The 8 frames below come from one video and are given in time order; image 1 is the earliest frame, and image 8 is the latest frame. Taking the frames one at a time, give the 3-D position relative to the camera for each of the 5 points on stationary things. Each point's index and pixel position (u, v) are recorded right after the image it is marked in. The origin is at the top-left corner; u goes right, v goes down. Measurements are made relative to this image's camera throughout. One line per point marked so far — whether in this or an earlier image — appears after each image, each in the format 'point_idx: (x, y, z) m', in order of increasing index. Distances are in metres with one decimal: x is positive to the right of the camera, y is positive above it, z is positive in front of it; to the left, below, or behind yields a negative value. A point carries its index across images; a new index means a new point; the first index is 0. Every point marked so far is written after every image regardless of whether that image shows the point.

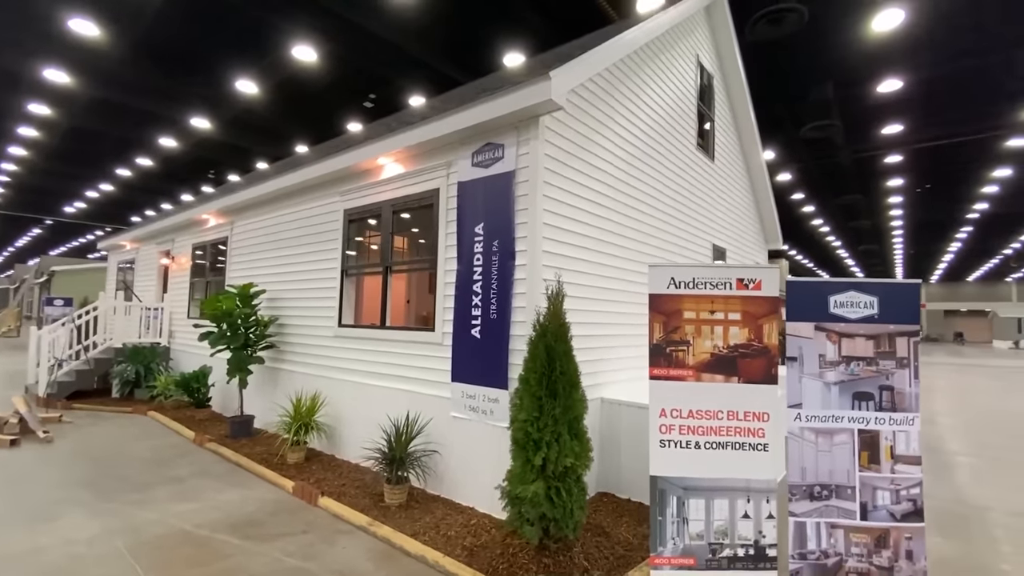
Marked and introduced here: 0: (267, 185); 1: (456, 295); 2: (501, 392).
0: (-3.5, +1.5, +6.8) m
1: (-0.5, -0.1, +4.4) m
2: (-0.1, -0.9, +4.0) m
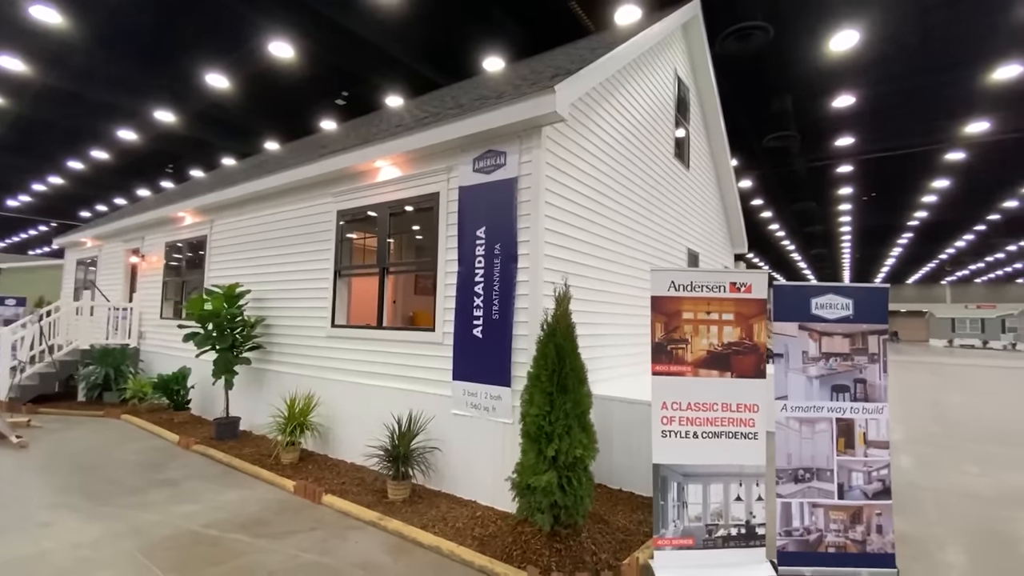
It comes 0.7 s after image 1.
0: (-3.7, +1.5, +6.7) m
1: (-0.5, -0.1, +4.6) m
2: (-0.1, -0.9, +4.1) m
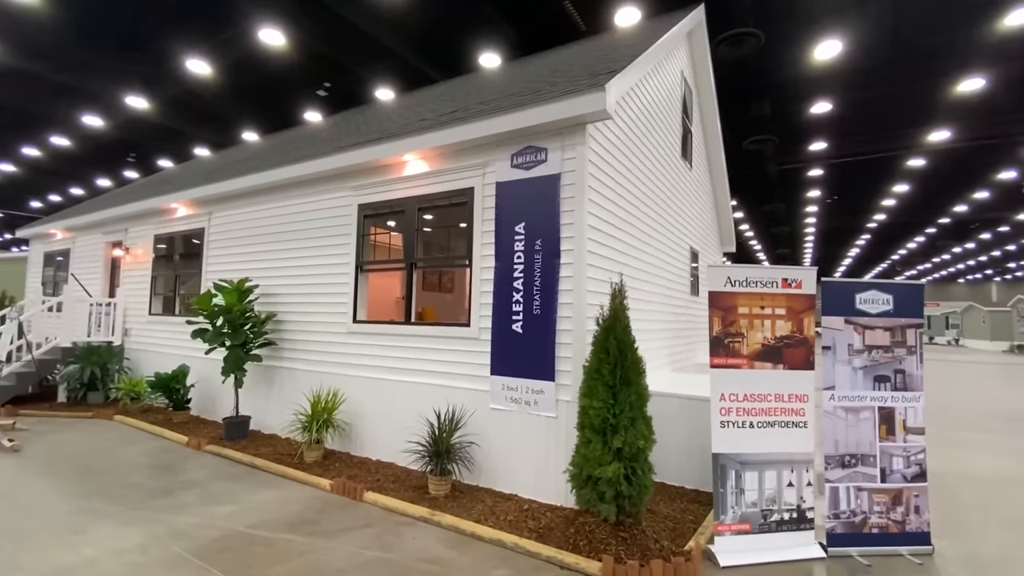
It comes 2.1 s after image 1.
0: (-3.4, +1.5, +6.5) m
1: (-0.2, 0.0, +4.6) m
2: (+0.3, -0.8, +4.2) m
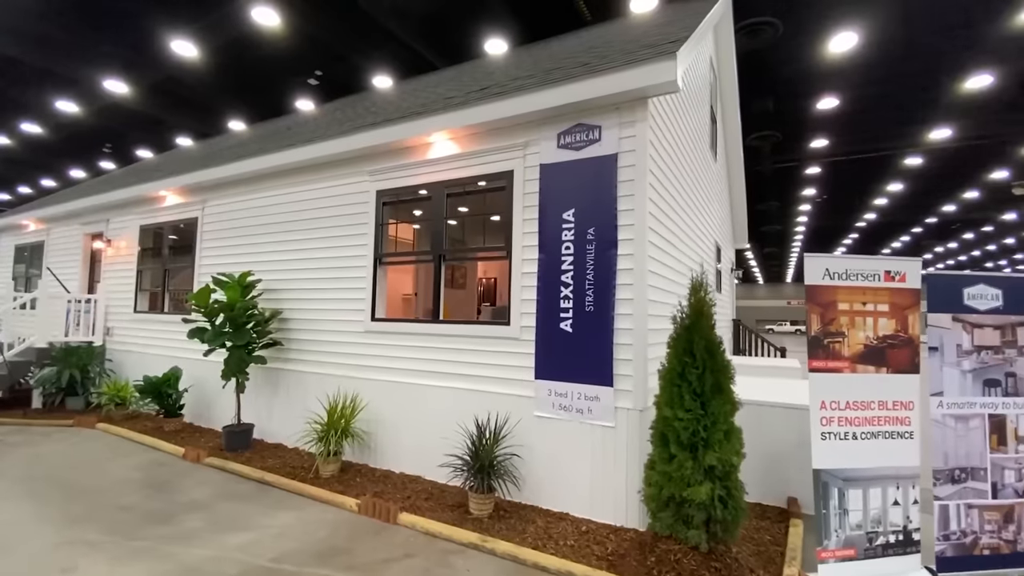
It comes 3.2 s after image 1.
0: (-3.1, +1.6, +5.9) m
1: (+0.2, 0.0, +4.1) m
2: (+0.7, -0.8, +3.7) m
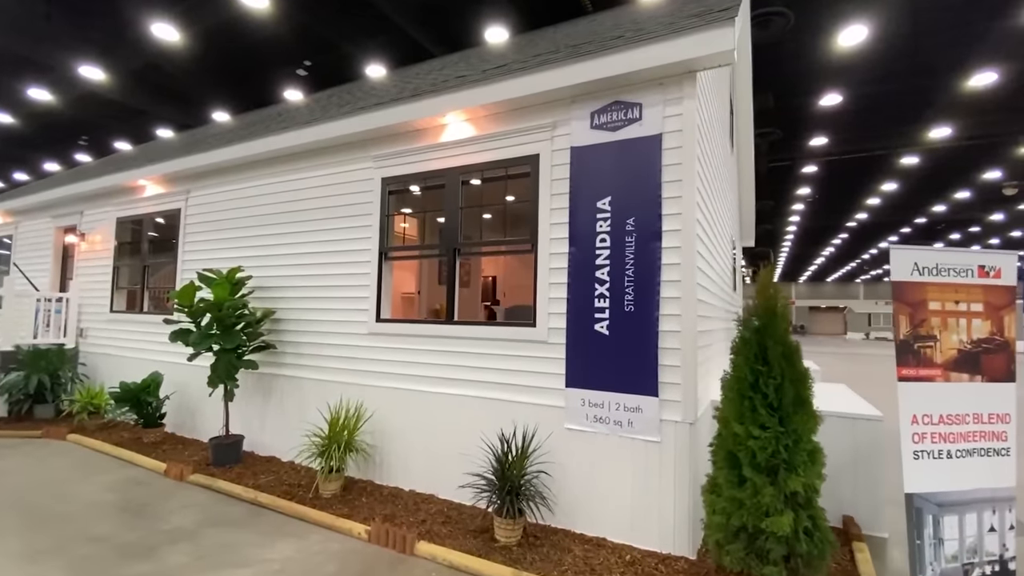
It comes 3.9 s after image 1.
0: (-2.9, +1.6, +5.4) m
1: (+0.5, 0.0, +3.7) m
2: (+1.0, -0.8, +3.3) m
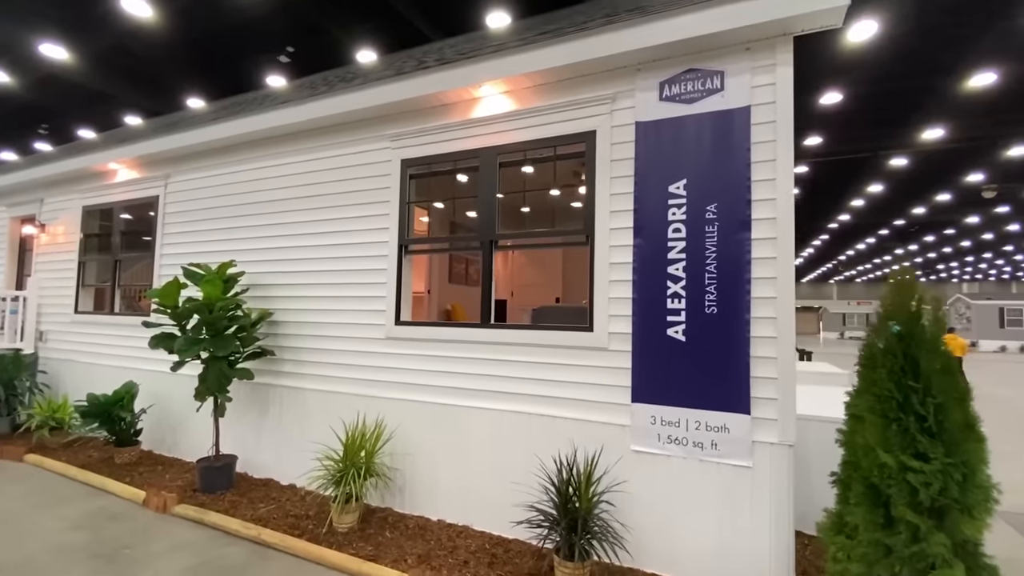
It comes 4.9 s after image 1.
0: (-2.6, +1.6, +4.7) m
1: (+0.8, +0.1, +3.2) m
2: (+1.3, -0.8, +2.8) m
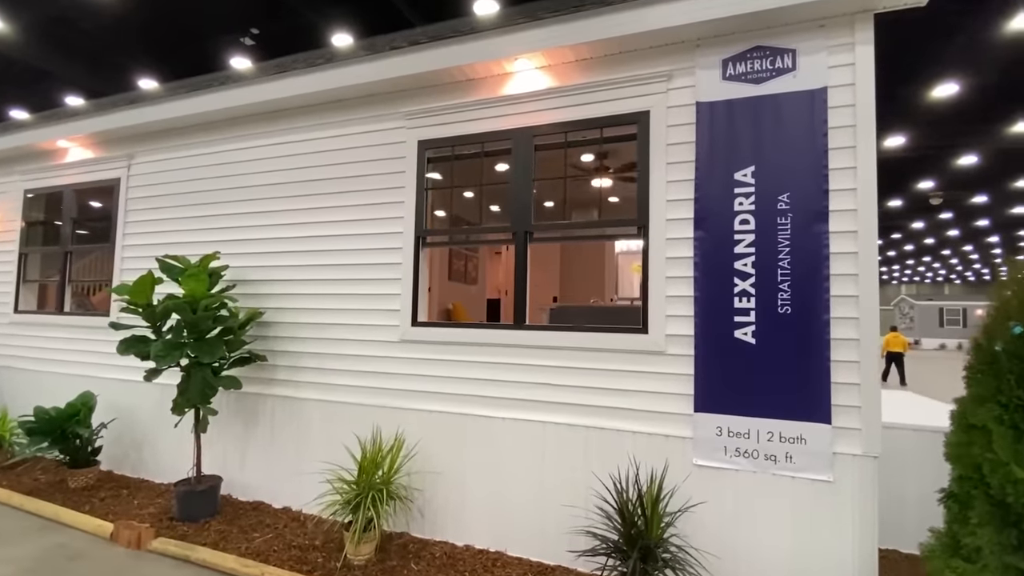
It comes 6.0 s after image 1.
0: (-2.4, +1.7, +4.1) m
1: (+1.1, +0.1, +2.9) m
2: (+1.7, -0.8, +2.6) m
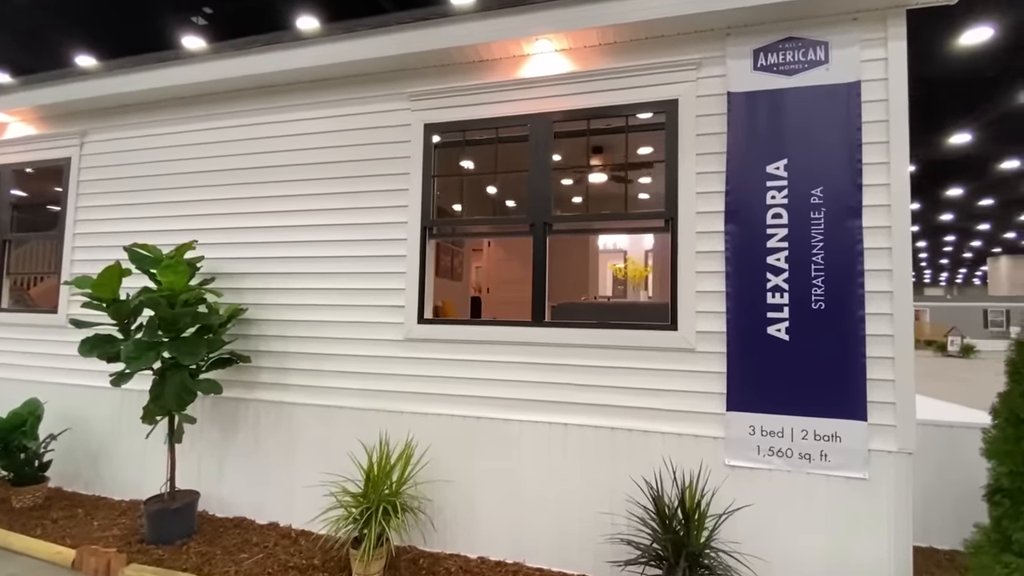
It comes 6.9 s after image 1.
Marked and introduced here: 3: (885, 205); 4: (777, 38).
0: (-2.4, +1.7, +3.7) m
1: (+1.3, +0.1, +2.8) m
2: (+1.8, -0.7, +2.5) m
3: (+2.0, +0.5, +2.6) m
4: (+1.6, +1.5, +2.8) m
